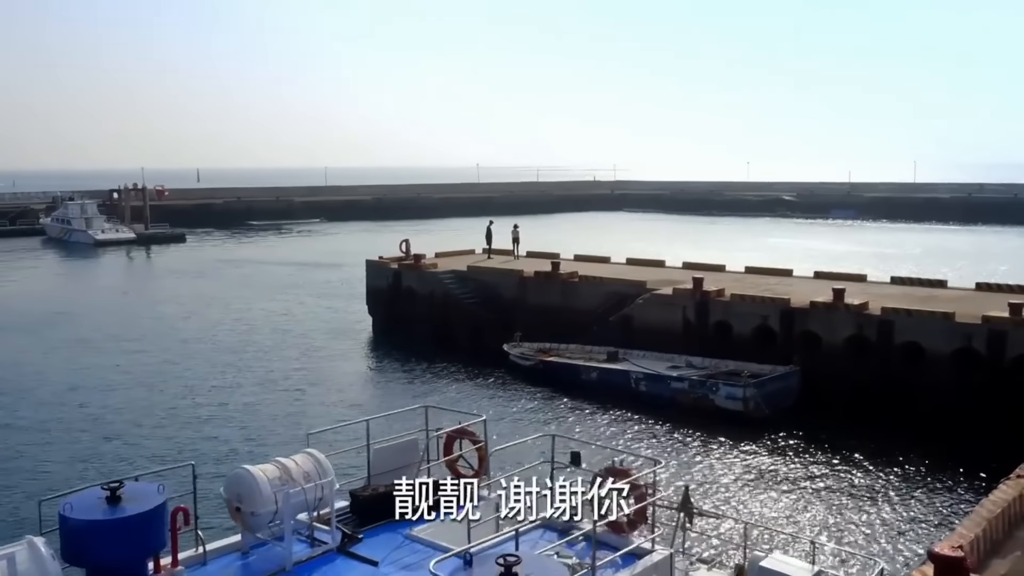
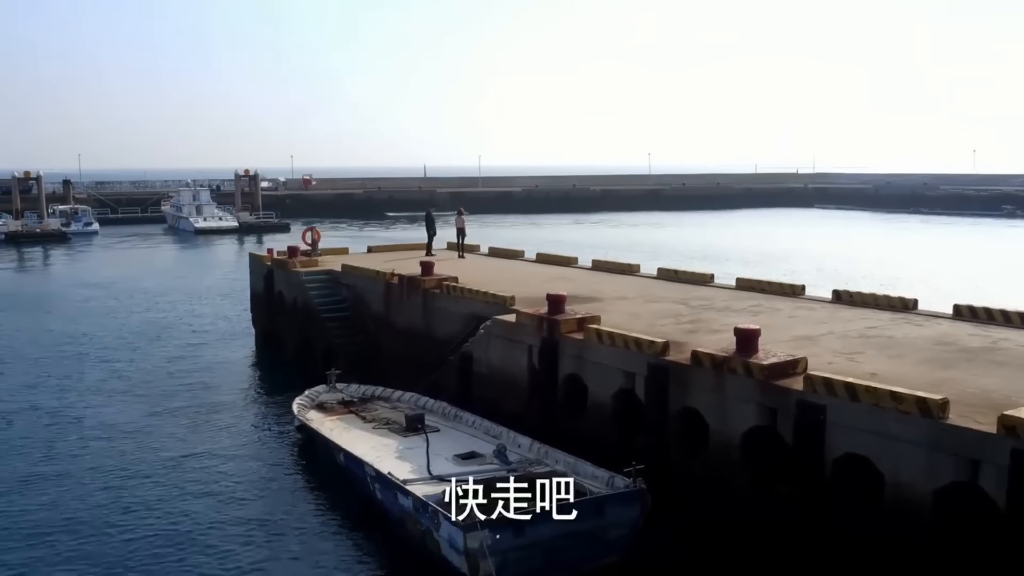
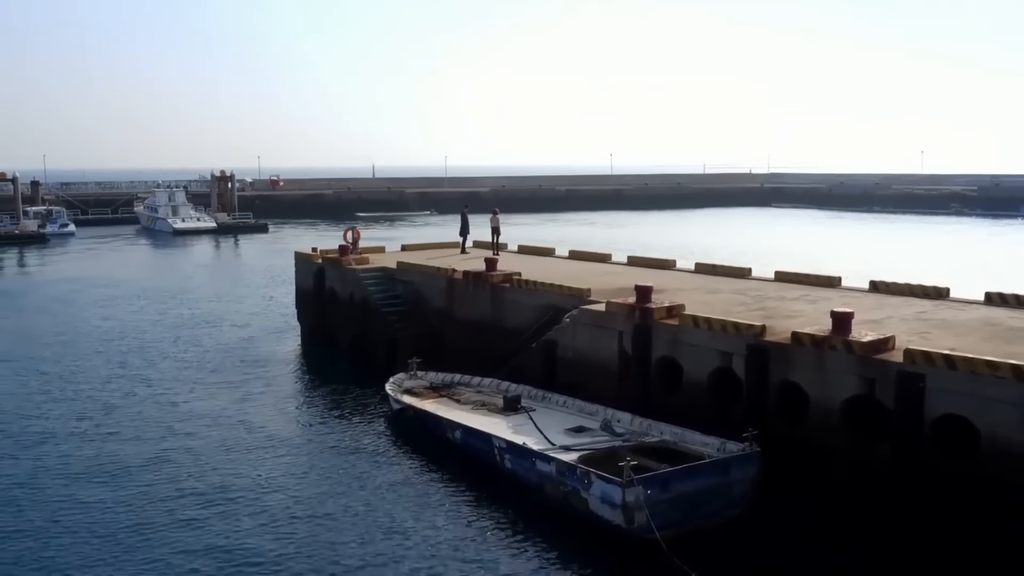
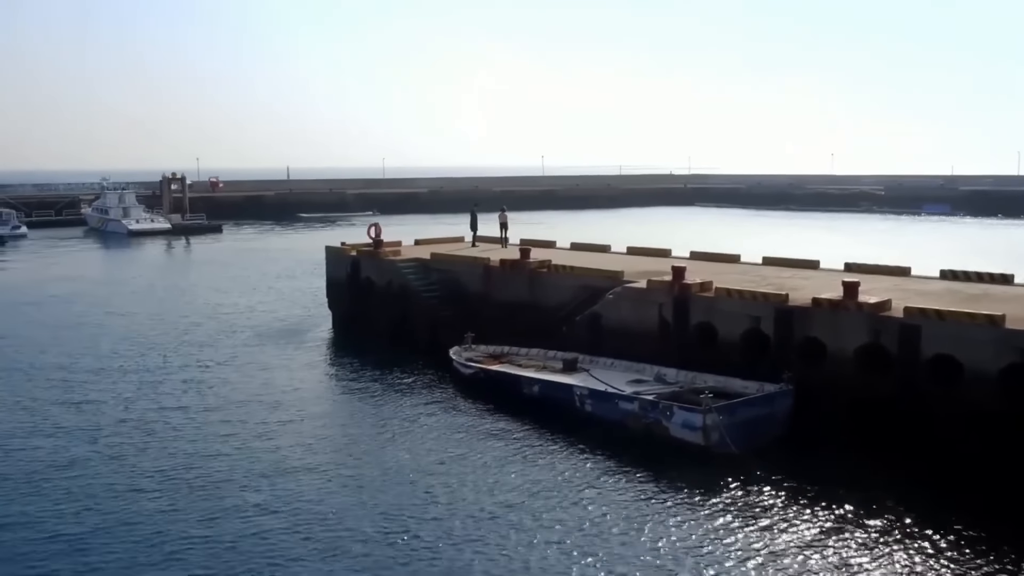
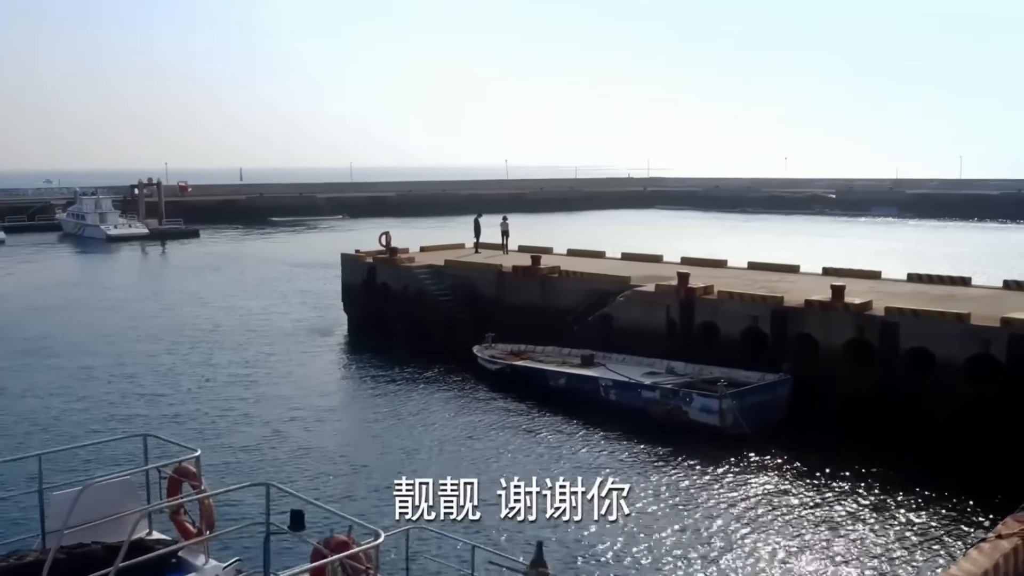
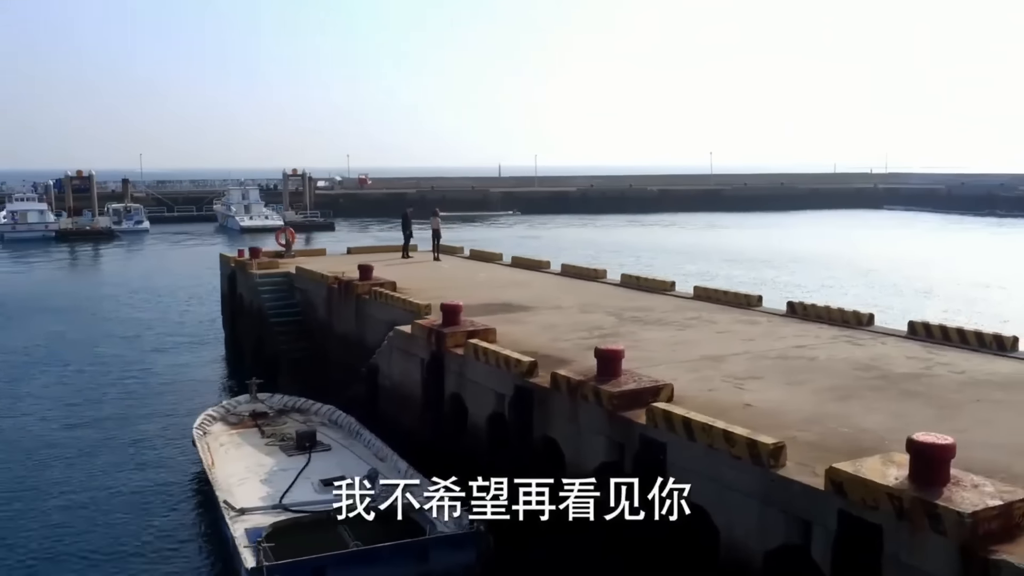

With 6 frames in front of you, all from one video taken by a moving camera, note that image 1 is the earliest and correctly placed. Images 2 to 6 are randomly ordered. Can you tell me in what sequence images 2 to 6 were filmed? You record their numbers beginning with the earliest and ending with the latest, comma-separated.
5, 4, 3, 2, 6
